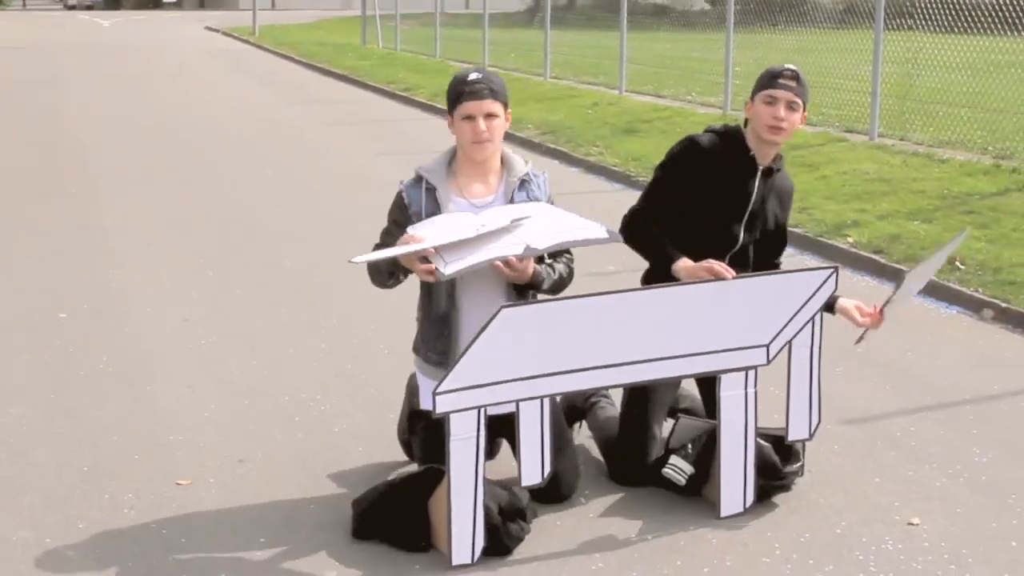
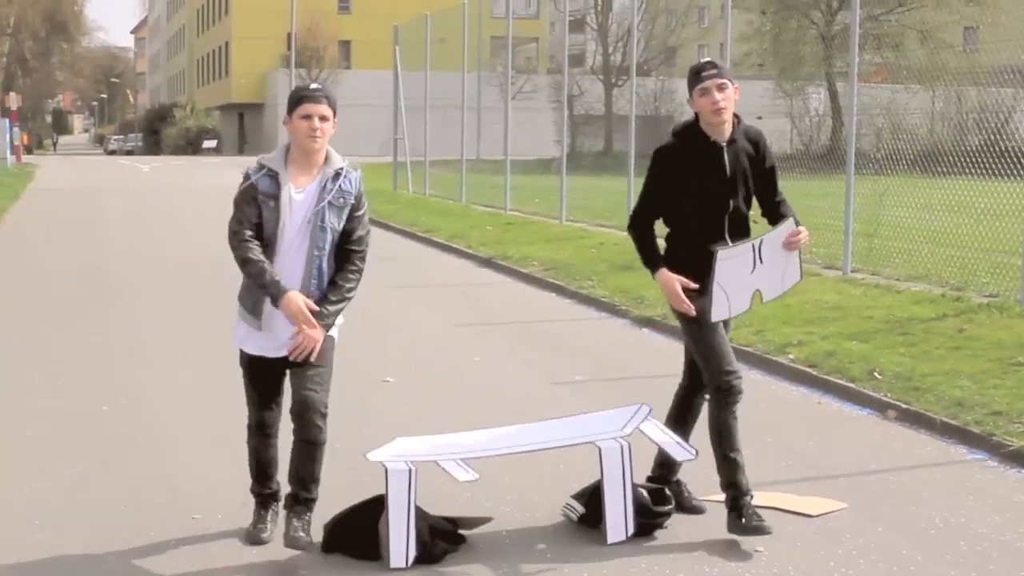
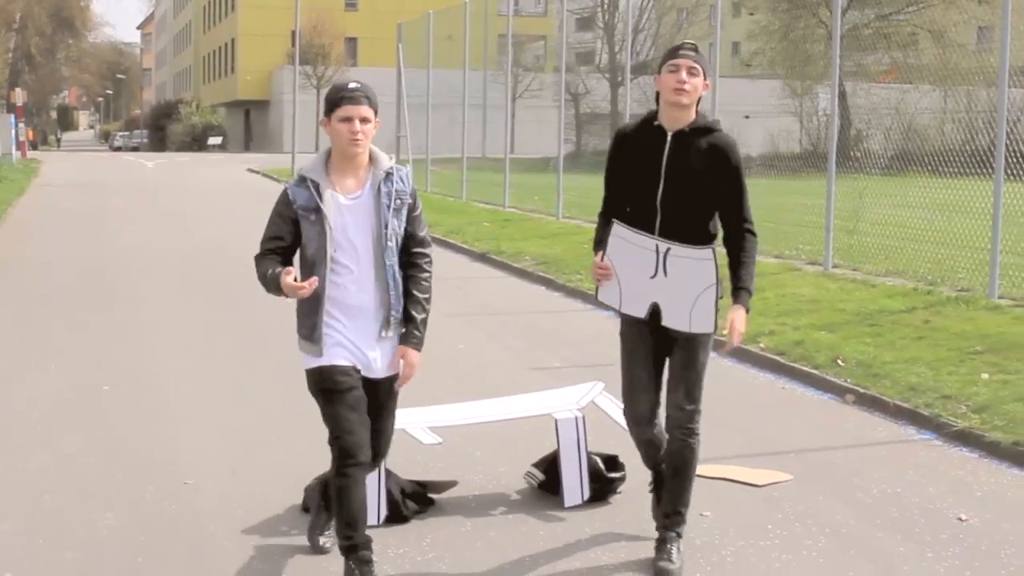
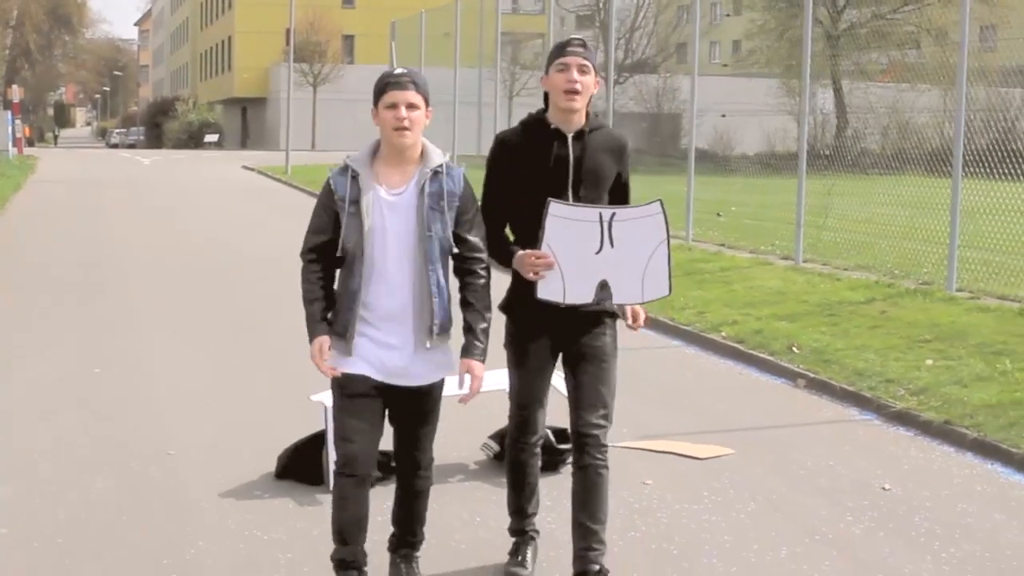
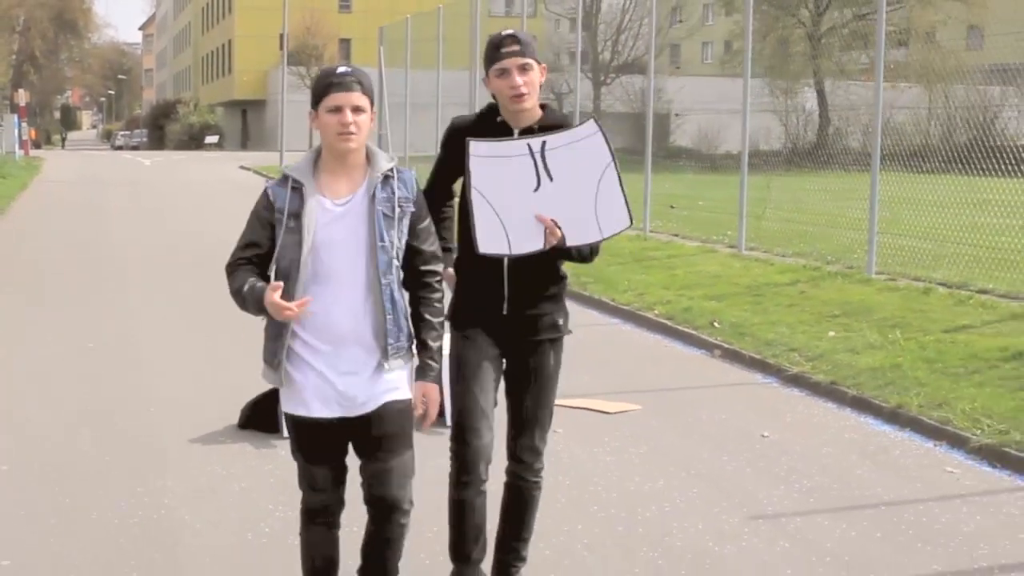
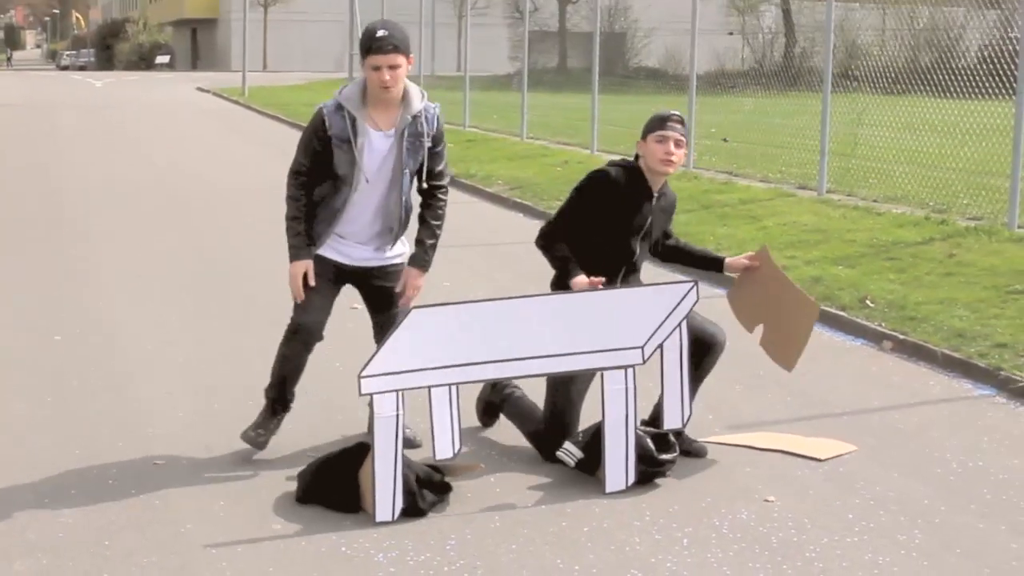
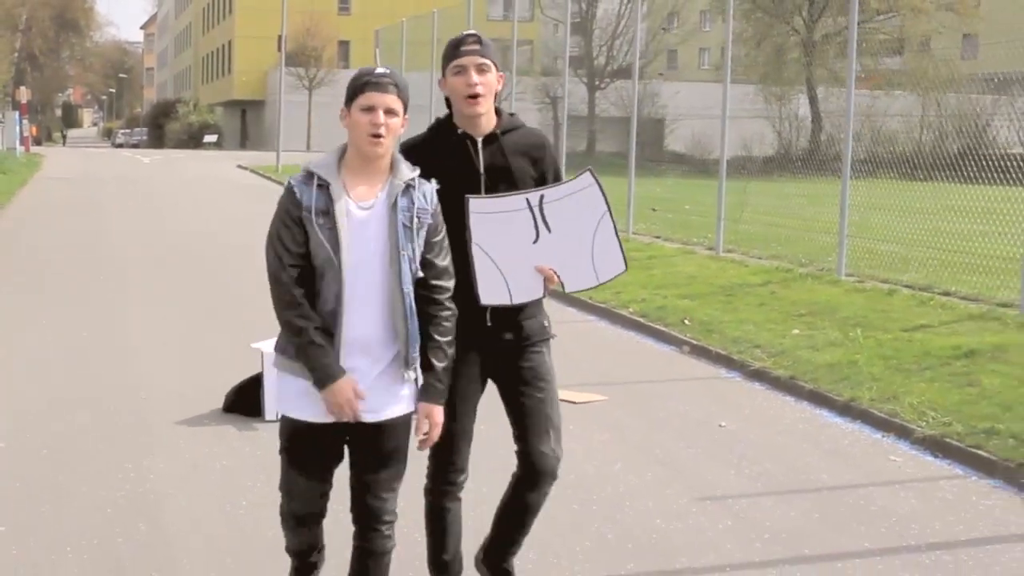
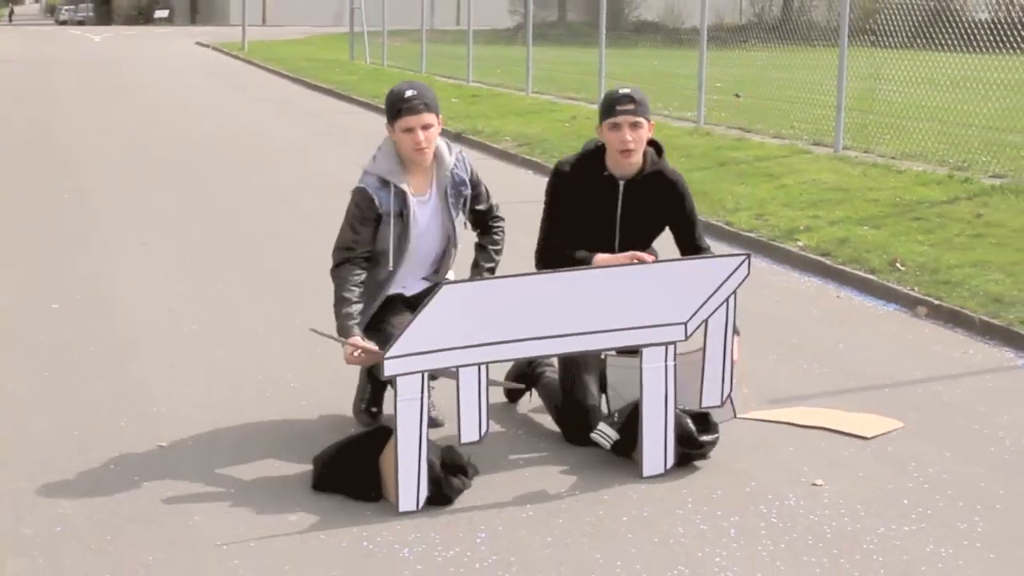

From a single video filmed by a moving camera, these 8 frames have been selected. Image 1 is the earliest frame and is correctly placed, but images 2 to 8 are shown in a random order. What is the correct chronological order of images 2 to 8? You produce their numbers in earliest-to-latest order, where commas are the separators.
8, 6, 2, 3, 4, 5, 7
